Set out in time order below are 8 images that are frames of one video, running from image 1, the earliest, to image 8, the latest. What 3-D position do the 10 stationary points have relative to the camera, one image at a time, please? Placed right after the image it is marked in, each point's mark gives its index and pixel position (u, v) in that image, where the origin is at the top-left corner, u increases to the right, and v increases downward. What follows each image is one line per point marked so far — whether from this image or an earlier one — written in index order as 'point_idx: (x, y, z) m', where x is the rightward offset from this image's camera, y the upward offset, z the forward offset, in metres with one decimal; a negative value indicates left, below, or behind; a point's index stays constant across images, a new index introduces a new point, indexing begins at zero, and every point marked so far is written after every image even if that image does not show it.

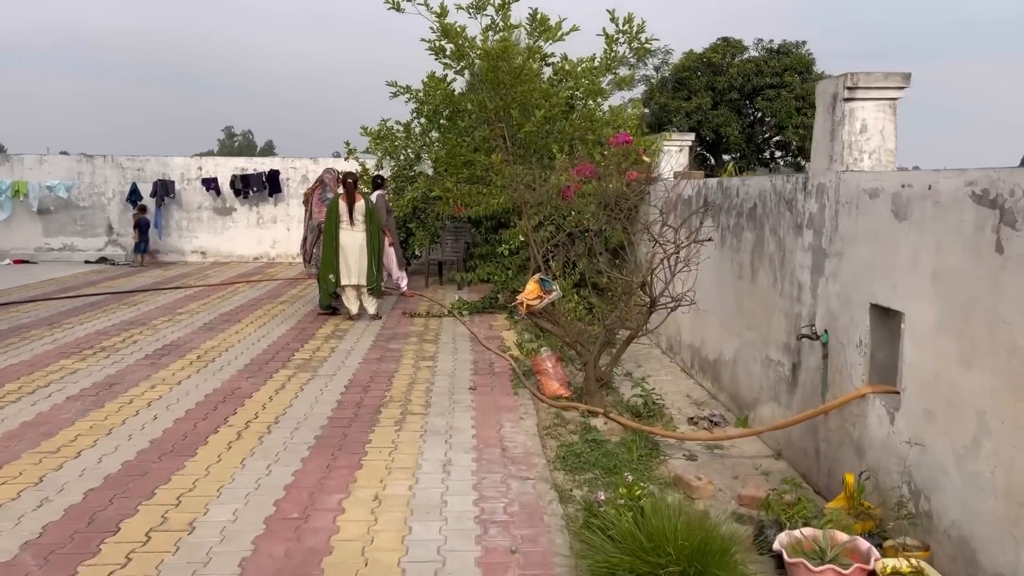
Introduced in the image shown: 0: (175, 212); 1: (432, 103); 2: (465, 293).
0: (-5.7, +1.3, +14.0) m
1: (-1.1, +2.5, +10.9) m
2: (-0.6, -0.1, +10.1) m
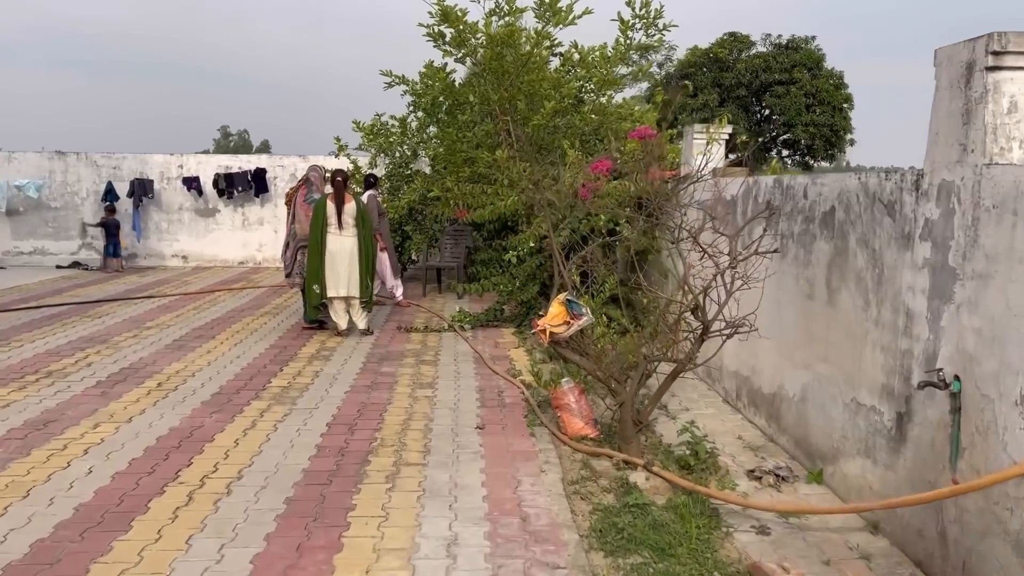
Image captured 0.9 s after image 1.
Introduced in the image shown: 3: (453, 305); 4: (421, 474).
0: (-5.6, +1.2, +13.0) m
1: (-1.0, +2.4, +10.0) m
2: (-0.5, -0.2, +9.2) m
3: (-0.7, -0.2, +9.3) m
4: (-0.4, -0.9, +3.9) m
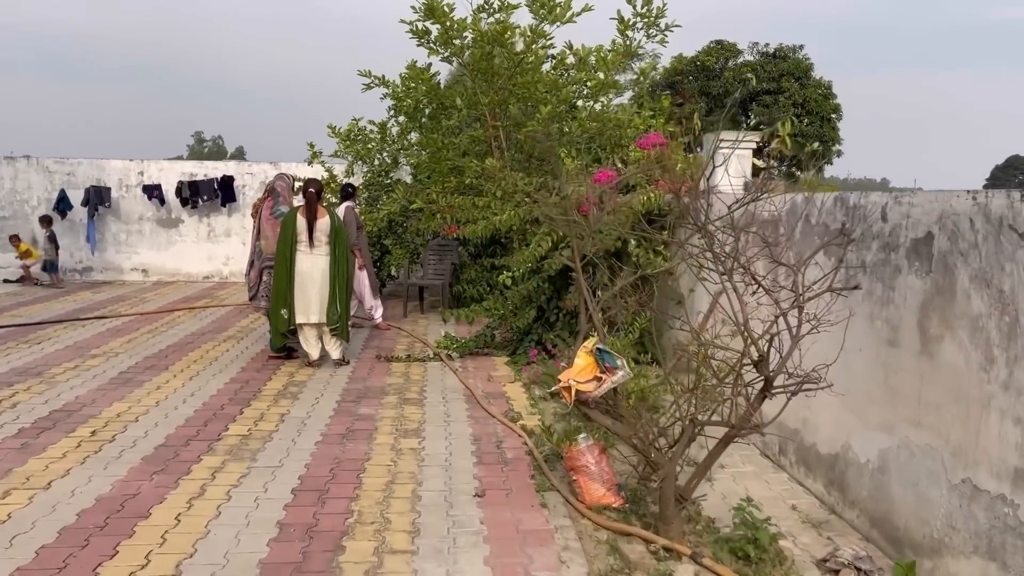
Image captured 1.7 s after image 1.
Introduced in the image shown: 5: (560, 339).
0: (-5.9, +0.9, +12.1) m
1: (-1.1, +2.1, +9.2) m
2: (-0.6, -0.4, +8.4) m
3: (-0.8, -0.4, +8.4) m
4: (-0.4, -1.0, +3.1) m
5: (+0.4, -0.4, +6.7) m
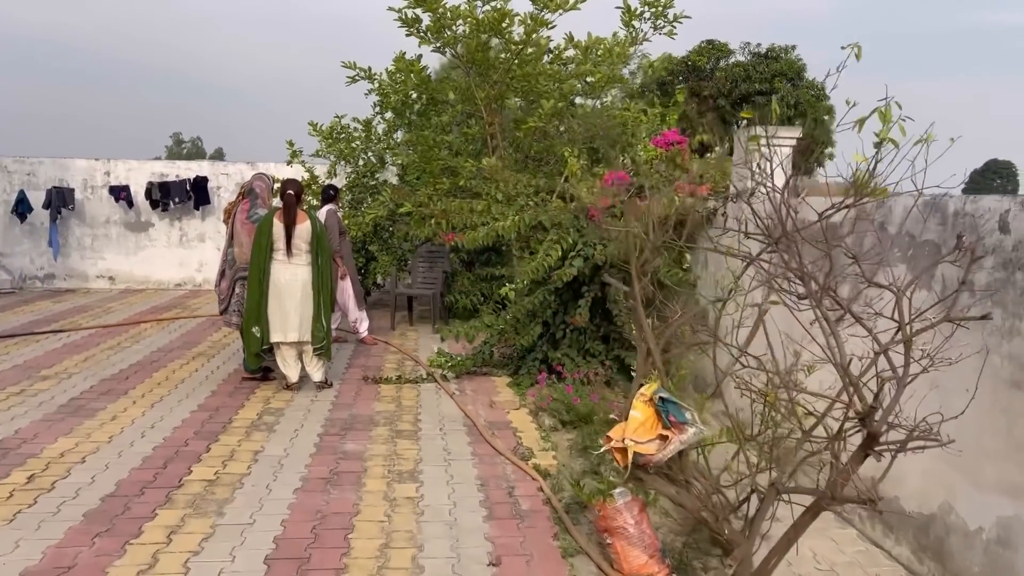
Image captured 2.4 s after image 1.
0: (-5.9, +0.8, +11.3) m
1: (-1.1, +2.0, +8.5) m
2: (-0.7, -0.5, +7.7) m
3: (-0.8, -0.5, +7.7) m
4: (-0.3, -1.1, +2.4) m
5: (+0.4, -0.5, +6.0) m
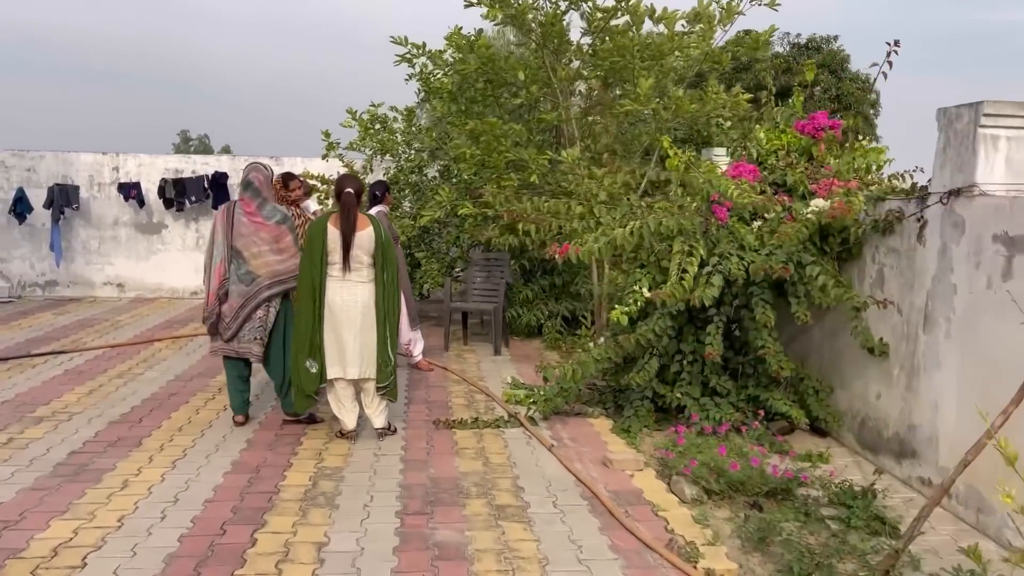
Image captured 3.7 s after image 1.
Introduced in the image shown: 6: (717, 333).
0: (-5.3, +0.7, +10.1) m
1: (-0.5, +1.9, +7.3) m
2: (0.0, -0.7, +6.5) m
3: (-0.1, -0.7, +6.5) m
4: (+0.3, -1.3, +1.2) m
5: (+1.0, -0.7, +4.8) m
6: (+1.2, -0.3, +4.7) m
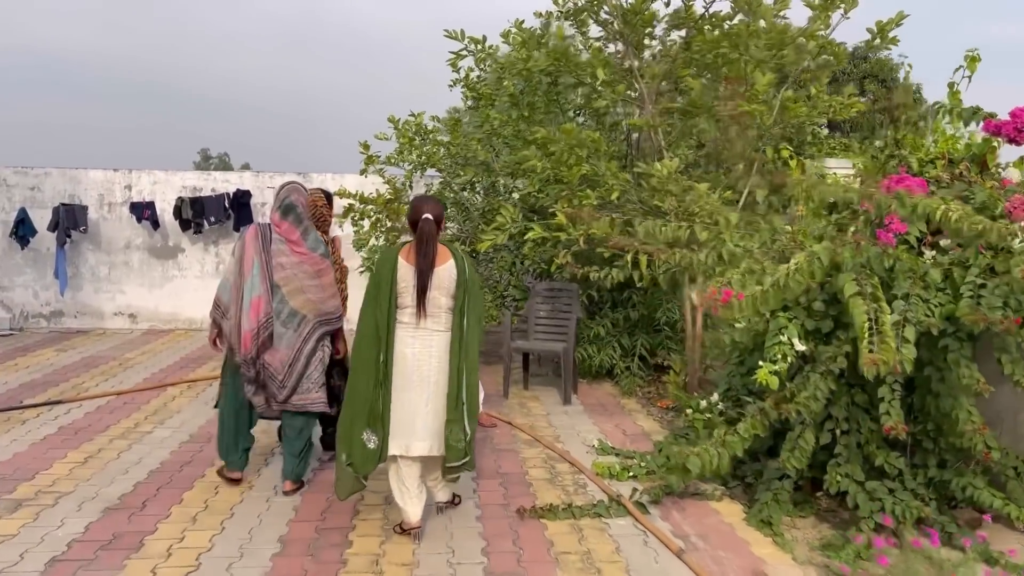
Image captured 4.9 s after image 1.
0: (-4.7, +0.4, +9.1) m
1: (+0.1, +1.6, +6.2) m
2: (+0.5, -0.9, +5.4) m
3: (+0.4, -0.9, +5.4) m
4: (+0.7, -1.4, +0.1) m
5: (+1.5, -0.9, +3.7) m
6: (+1.6, -0.5, +3.5) m
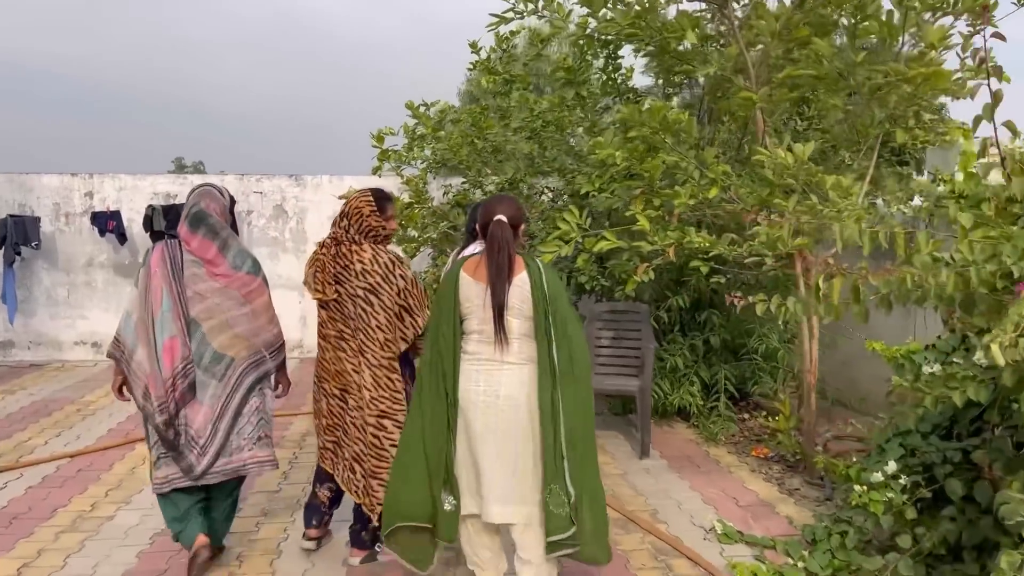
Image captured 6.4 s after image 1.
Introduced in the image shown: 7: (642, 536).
0: (-4.4, +0.1, +7.8) m
1: (+0.4, +1.5, +5.0) m
2: (+0.9, -1.0, +4.2) m
3: (+0.8, -1.0, +4.2) m
4: (+1.3, -1.5, -1.2) m
5: (+1.9, -1.0, +2.5) m
6: (+2.1, -0.6, +2.3) m
7: (+0.6, -1.1, +3.7) m
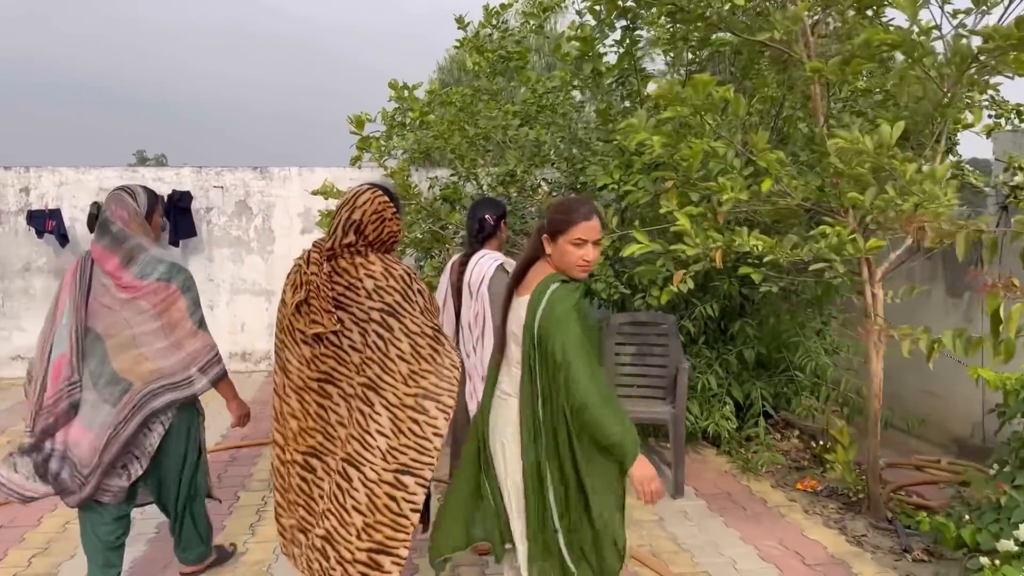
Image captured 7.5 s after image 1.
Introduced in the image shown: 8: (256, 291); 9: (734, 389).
0: (-4.5, +0.1, +6.9) m
1: (+0.4, +1.4, +4.2) m
2: (+1.0, -1.1, +3.5) m
3: (+0.8, -1.1, +3.5) m
4: (+1.5, -1.6, -1.8) m
5: (+2.1, -1.0, +1.8) m
6: (+2.2, -0.6, +1.7) m
7: (+0.7, -1.2, +3.0) m
8: (-2.3, 0.0, +7.3) m
9: (+1.3, -0.6, +4.7) m
